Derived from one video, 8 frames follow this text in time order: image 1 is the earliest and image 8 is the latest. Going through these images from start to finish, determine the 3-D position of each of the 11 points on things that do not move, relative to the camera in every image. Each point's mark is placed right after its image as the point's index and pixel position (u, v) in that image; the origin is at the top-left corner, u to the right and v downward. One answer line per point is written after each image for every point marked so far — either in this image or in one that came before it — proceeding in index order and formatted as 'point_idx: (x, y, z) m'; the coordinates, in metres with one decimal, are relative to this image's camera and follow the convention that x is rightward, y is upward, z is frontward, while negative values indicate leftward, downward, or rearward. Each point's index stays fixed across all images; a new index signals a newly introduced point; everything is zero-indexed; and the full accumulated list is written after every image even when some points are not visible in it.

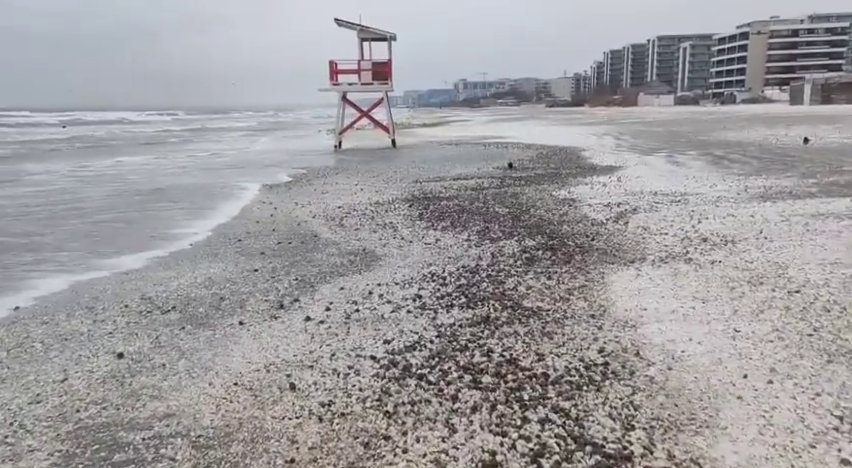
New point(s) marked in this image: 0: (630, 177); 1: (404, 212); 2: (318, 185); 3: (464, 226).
0: (+7.7, +2.1, +19.9) m
1: (-0.6, +0.6, +13.4) m
2: (-3.7, +1.7, +17.7) m
3: (+0.9, +0.2, +12.0) m
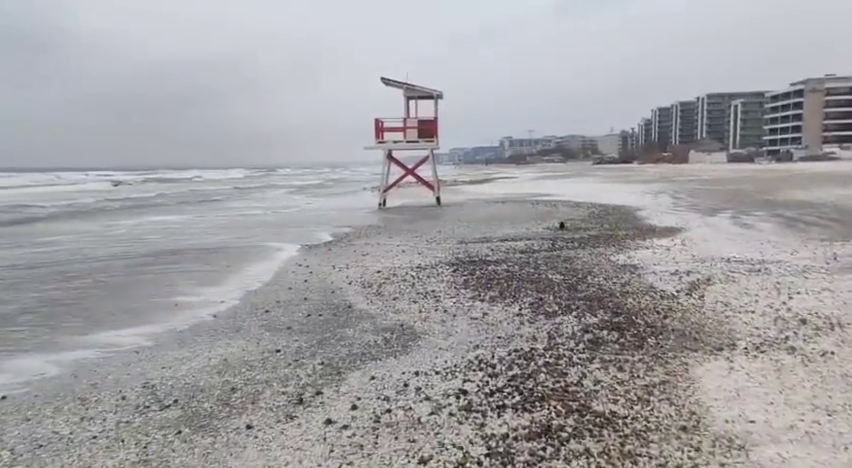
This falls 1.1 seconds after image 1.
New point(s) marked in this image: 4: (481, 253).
0: (+9.3, -0.2, +18.2) m
1: (+0.5, -1.0, +12.3) m
2: (-2.2, -0.4, +16.9) m
3: (+1.8, -1.3, +10.8) m
4: (+1.6, -0.6, +15.9) m
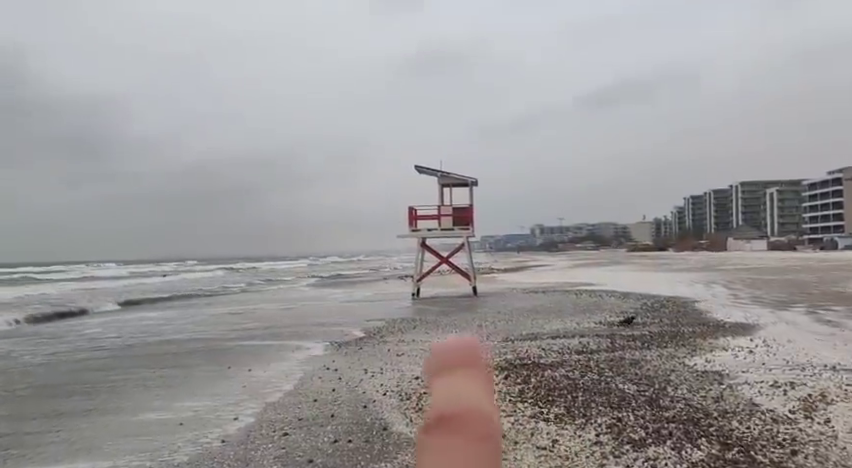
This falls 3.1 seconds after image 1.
0: (+10.6, -3.2, +15.8) m
1: (+1.5, -3.0, +10.4) m
2: (-1.0, -3.2, +15.2) m
3: (+2.7, -3.0, +8.8) m
4: (+2.8, -3.2, +14.0) m
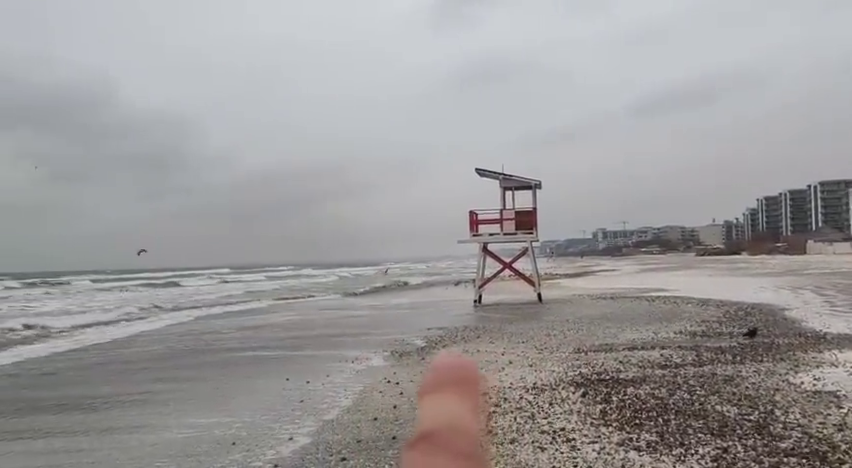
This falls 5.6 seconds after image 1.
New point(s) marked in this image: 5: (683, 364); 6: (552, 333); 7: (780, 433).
0: (+12.3, -3.2, +13.8) m
1: (+2.7, -3.1, +9.4) m
2: (+0.8, -3.3, +14.4) m
3: (+3.7, -3.0, +7.6) m
4: (+4.4, -3.3, +12.7) m
5: (+6.5, -3.3, +13.4) m
6: (+4.4, -3.5, +18.6) m
7: (+5.2, -2.9, +7.7) m
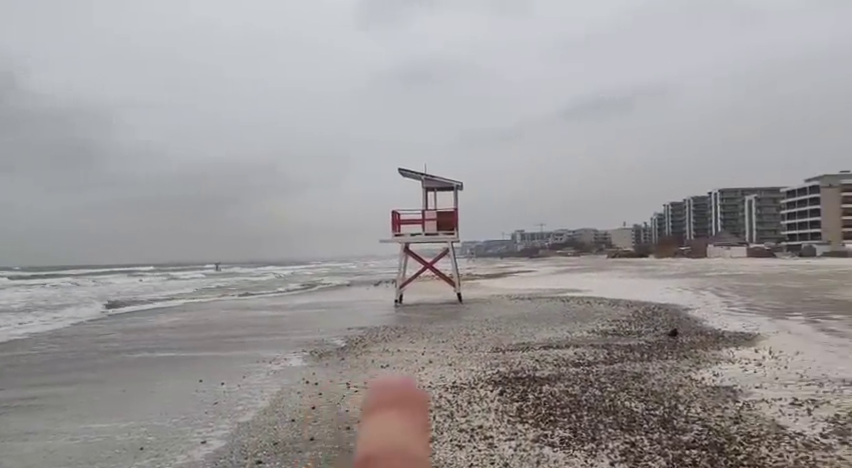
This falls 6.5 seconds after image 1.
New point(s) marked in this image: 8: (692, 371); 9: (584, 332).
0: (+10.2, -3.4, +15.0) m
1: (+1.2, -3.1, +9.3) m
2: (-1.4, -3.2, +14.1) m
3: (+2.5, -3.0, +7.7) m
4: (+2.5, -3.3, +12.9) m
5: (+4.5, -3.4, +13.8) m
6: (+1.7, -3.5, +18.7) m
7: (+3.9, -3.0, +8.0) m
8: (+6.4, -3.3, +12.7) m
9: (+5.8, -3.6, +19.2) m
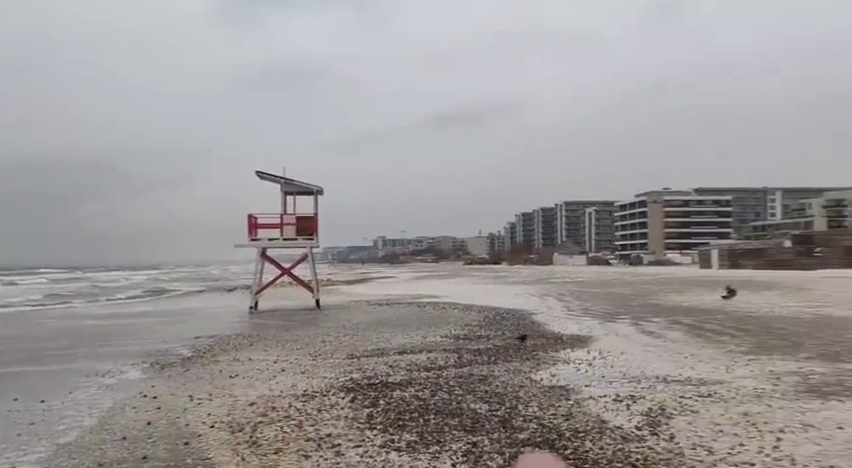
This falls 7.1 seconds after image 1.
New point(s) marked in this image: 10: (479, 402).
0: (+6.0, -3.7, +16.8) m
1: (-1.3, -3.1, +9.2) m
2: (-5.0, -3.2, +13.2) m
3: (+0.3, -3.1, +7.9) m
4: (-1.0, -3.4, +12.9) m
5: (+0.7, -3.6, +14.3) m
6: (-3.1, -3.7, +18.4) m
7: (+1.6, -3.1, +8.5) m
8: (+2.9, -3.6, +13.6) m
9: (+0.8, -3.9, +19.8) m
10: (+1.1, -3.2, +10.1) m
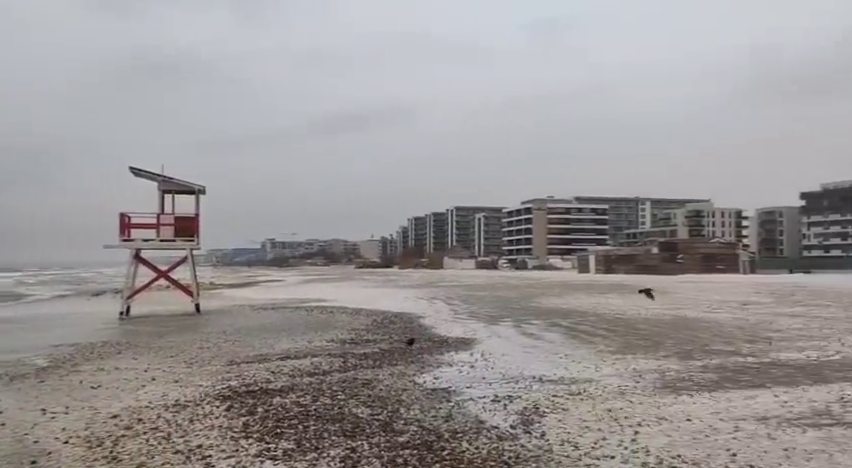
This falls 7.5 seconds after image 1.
0: (+2.7, -3.9, +17.4) m
1: (-3.3, -3.2, +8.8) m
2: (-7.5, -3.2, +12.1) m
3: (-1.6, -3.2, +7.7) m
4: (-3.6, -3.4, +12.5) m
5: (-2.1, -3.6, +14.1) m
6: (-6.6, -3.7, +17.6) m
7: (-0.4, -3.2, +8.6) m
8: (+0.1, -3.7, +13.8) m
9: (-2.9, -3.9, +19.6) m
10: (-1.1, -3.3, +10.1) m
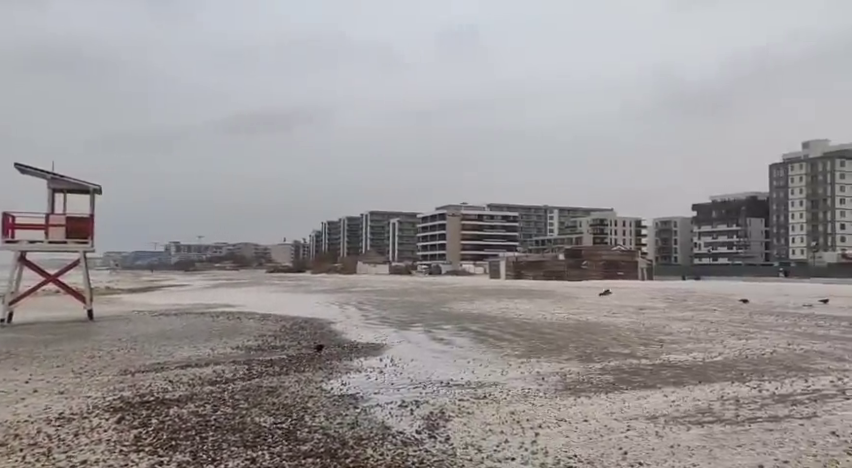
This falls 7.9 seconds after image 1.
0: (+0.1, -4.0, +17.6) m
1: (-4.9, -3.2, +8.3) m
2: (-9.5, -3.2, +11.1) m
3: (-3.0, -3.3, +7.5) m
4: (-5.6, -3.5, +12.0) m
5: (-4.3, -3.7, +13.8) m
6: (-9.2, -3.7, +16.7) m
7: (-1.9, -3.3, +8.5) m
8: (-2.1, -3.8, +13.8) m
9: (-5.8, -4.0, +19.1) m
10: (-2.8, -3.4, +9.9) m
